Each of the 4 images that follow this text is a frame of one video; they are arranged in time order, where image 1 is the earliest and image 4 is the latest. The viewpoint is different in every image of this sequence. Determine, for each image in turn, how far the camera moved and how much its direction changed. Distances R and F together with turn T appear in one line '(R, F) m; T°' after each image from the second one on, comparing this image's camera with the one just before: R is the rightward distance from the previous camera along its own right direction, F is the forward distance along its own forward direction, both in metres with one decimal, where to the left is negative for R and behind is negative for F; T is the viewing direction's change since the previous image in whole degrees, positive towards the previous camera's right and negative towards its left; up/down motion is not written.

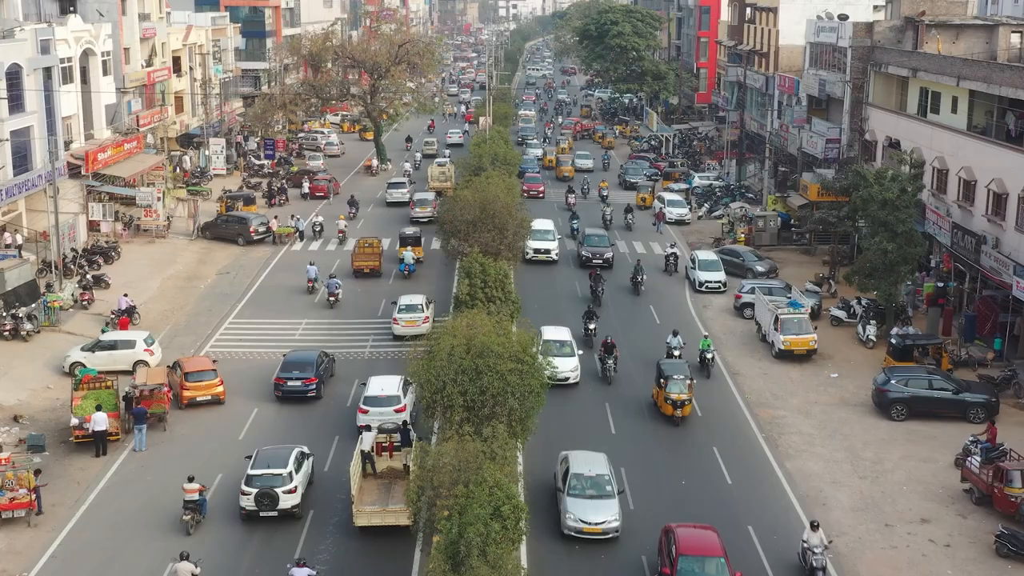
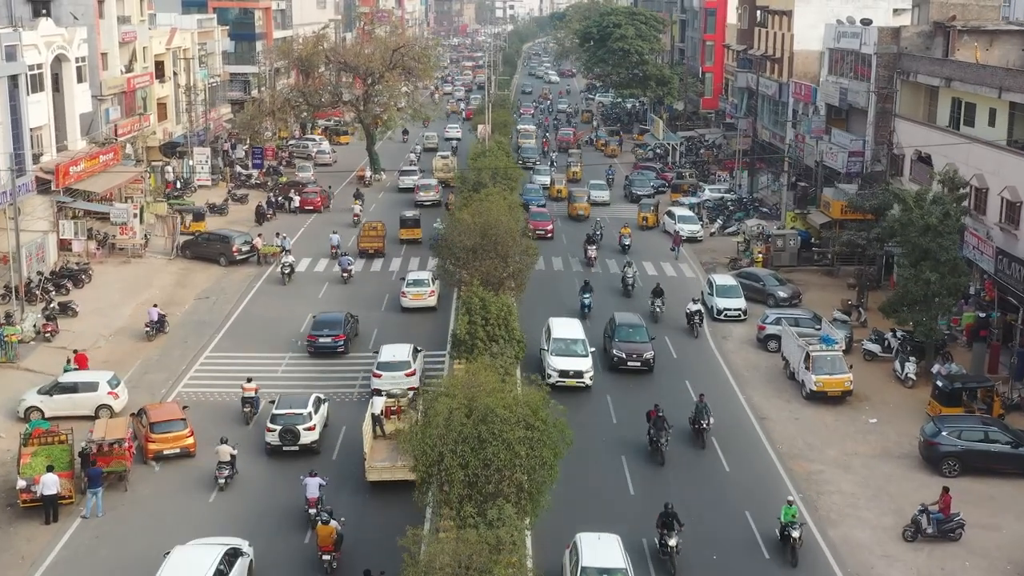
(-0.2, +3.6) m; 0°
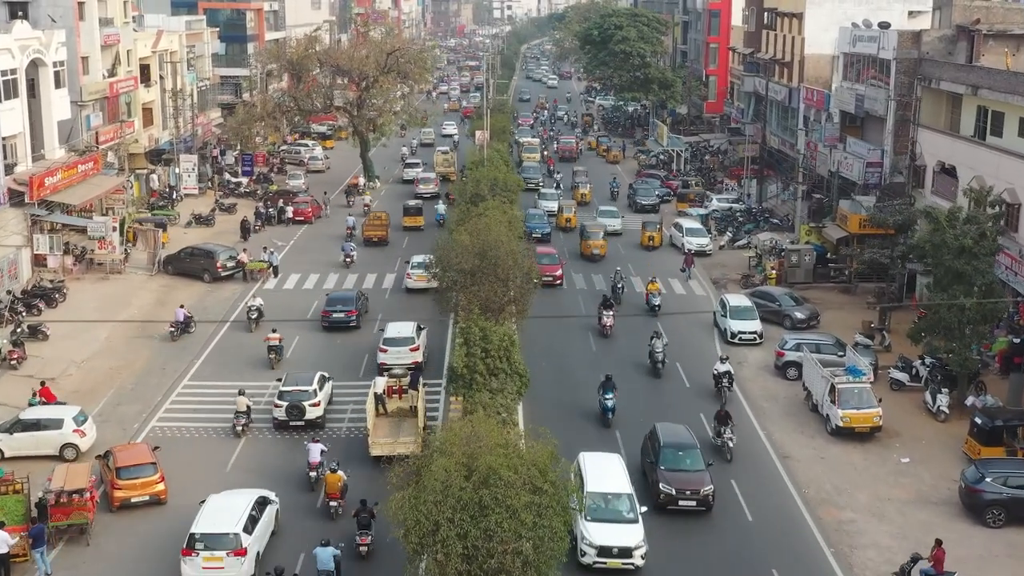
(-0.1, +2.6) m; 0°
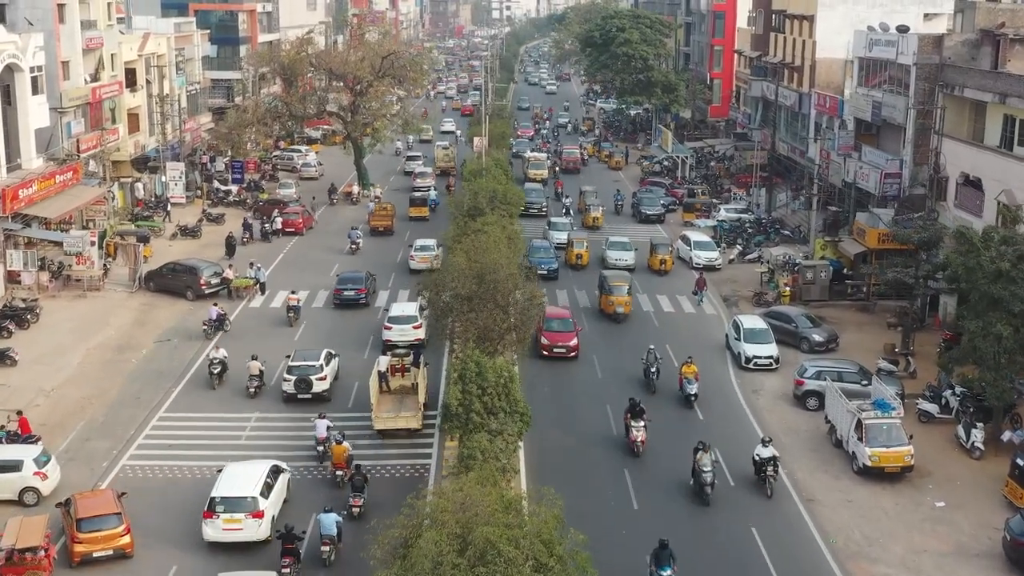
(0.0, +2.5) m; 0°
